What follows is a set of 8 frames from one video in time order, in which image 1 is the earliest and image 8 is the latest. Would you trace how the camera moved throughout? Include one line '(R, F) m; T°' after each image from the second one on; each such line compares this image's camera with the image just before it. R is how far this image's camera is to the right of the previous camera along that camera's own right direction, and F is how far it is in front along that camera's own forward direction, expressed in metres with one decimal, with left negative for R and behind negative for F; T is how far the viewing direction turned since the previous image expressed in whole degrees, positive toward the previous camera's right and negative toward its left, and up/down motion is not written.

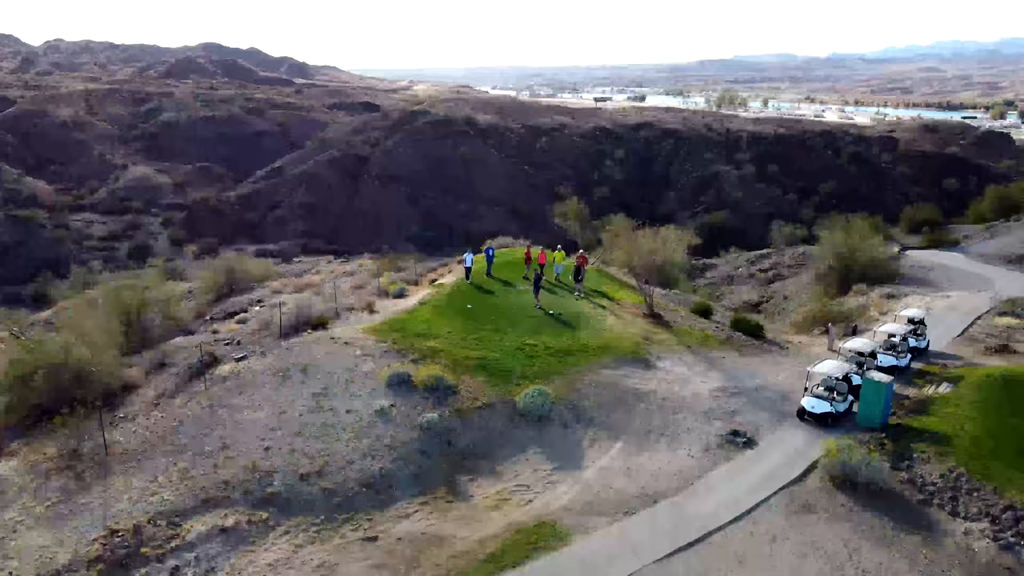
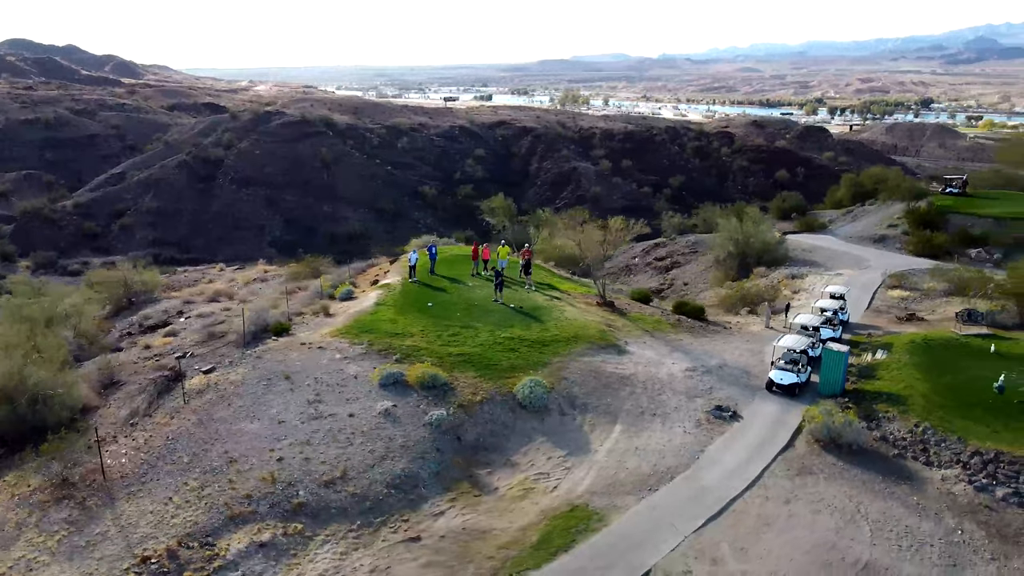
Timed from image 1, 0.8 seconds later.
(-3.2, +0.1) m; +10°
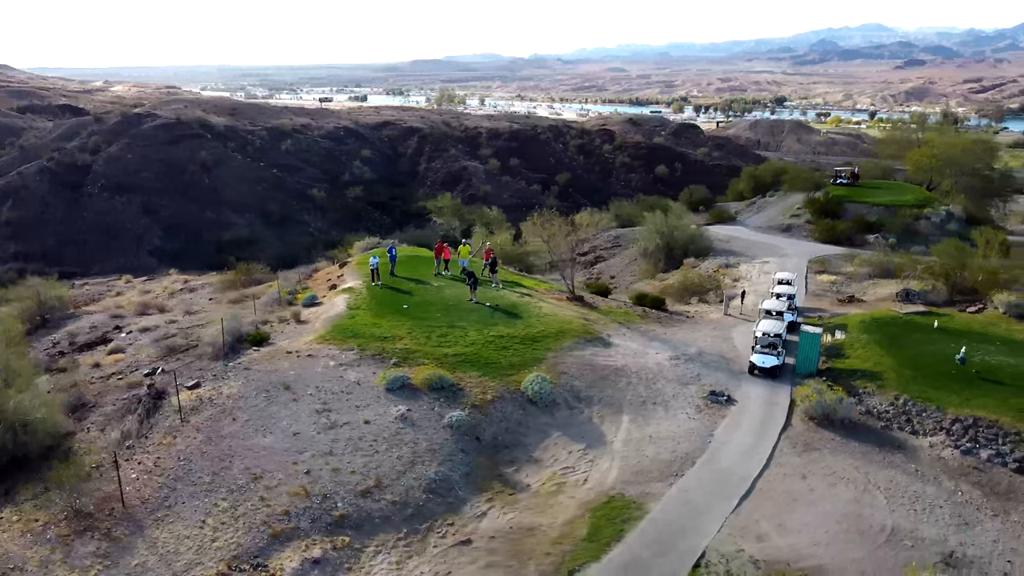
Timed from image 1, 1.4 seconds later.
(-2.8, +0.2) m; +8°
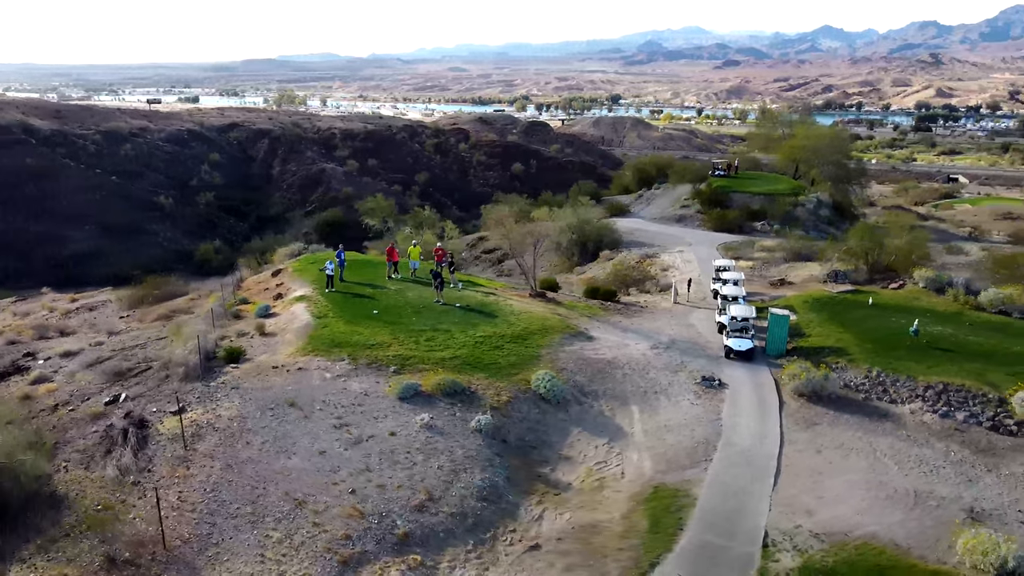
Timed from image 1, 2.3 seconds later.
(-3.5, +0.7) m; +10°
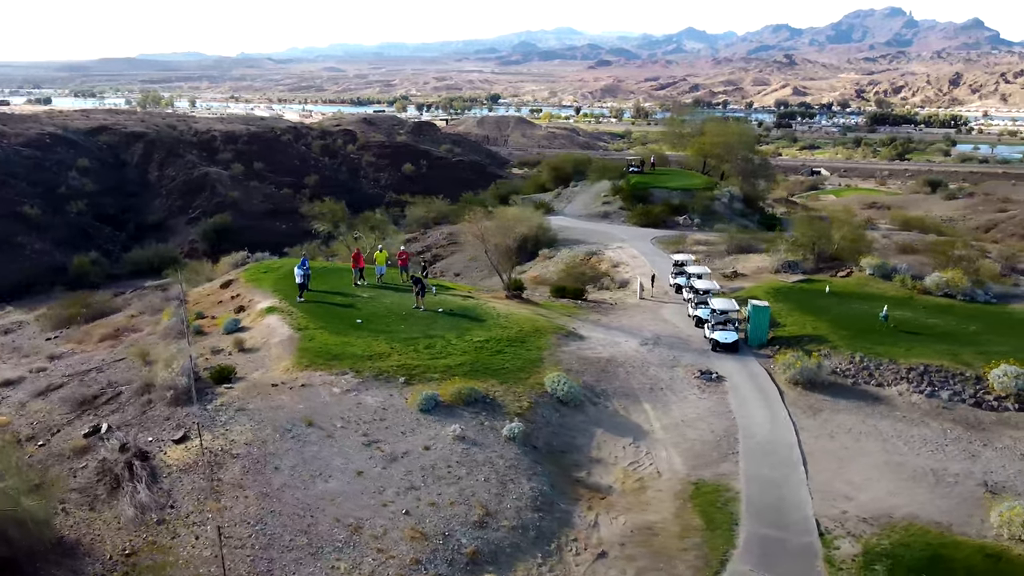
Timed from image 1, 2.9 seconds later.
(-2.8, +0.6) m; +8°
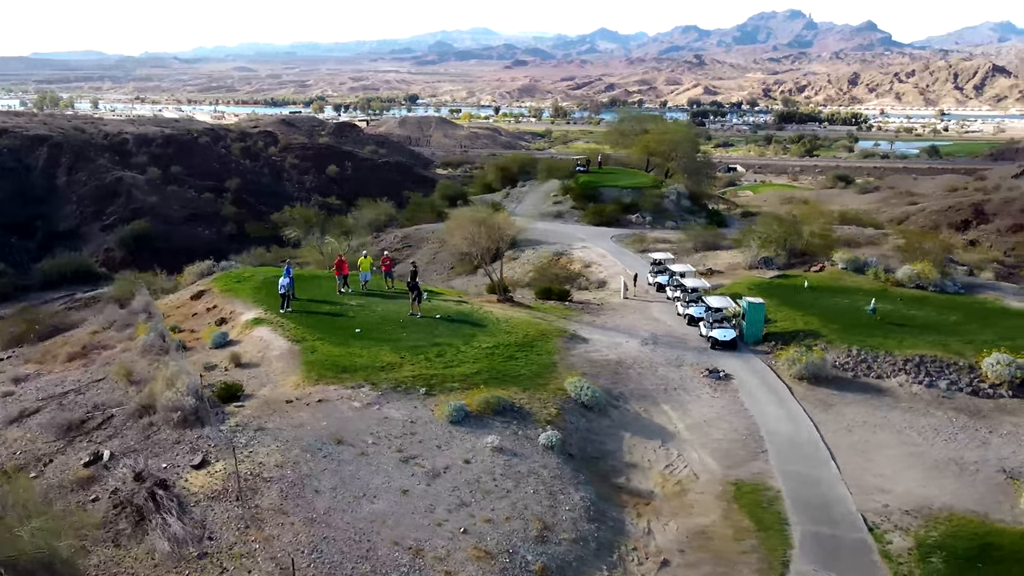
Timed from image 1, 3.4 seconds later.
(-2.1, +0.5) m; +5°
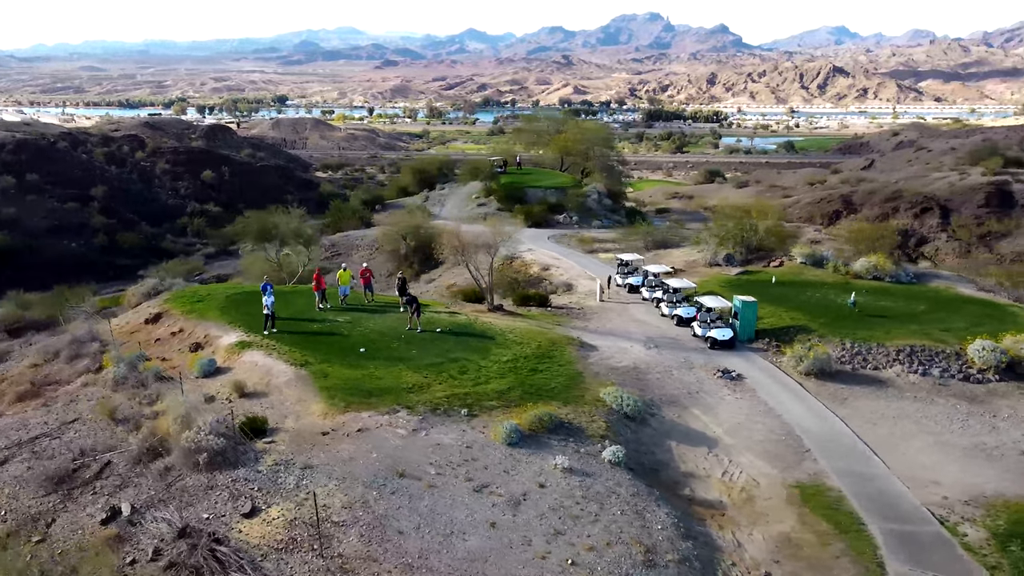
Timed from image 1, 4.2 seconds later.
(-3.3, +1.0) m; +8°
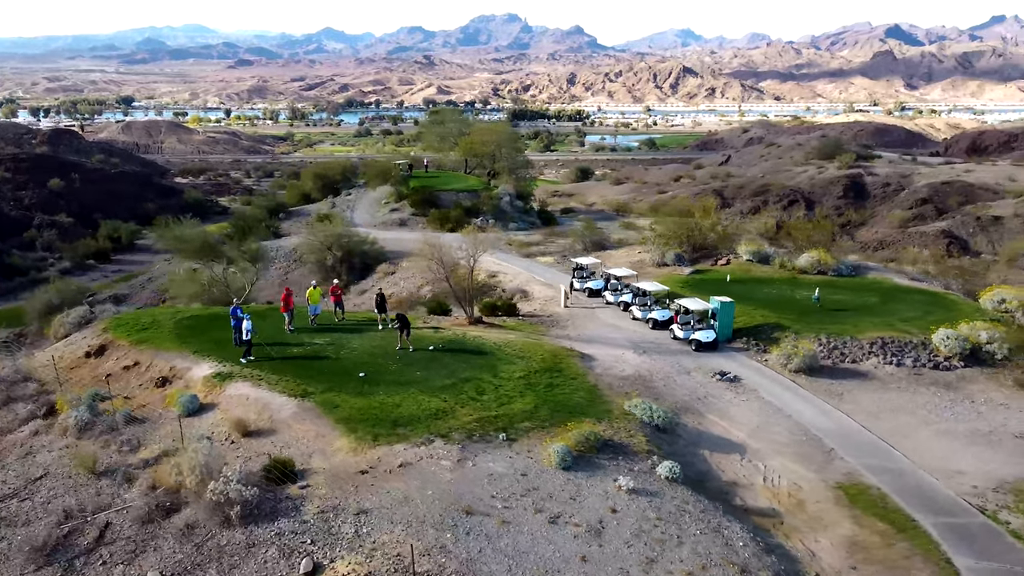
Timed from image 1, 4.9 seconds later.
(-3.1, +1.0) m; +9°
